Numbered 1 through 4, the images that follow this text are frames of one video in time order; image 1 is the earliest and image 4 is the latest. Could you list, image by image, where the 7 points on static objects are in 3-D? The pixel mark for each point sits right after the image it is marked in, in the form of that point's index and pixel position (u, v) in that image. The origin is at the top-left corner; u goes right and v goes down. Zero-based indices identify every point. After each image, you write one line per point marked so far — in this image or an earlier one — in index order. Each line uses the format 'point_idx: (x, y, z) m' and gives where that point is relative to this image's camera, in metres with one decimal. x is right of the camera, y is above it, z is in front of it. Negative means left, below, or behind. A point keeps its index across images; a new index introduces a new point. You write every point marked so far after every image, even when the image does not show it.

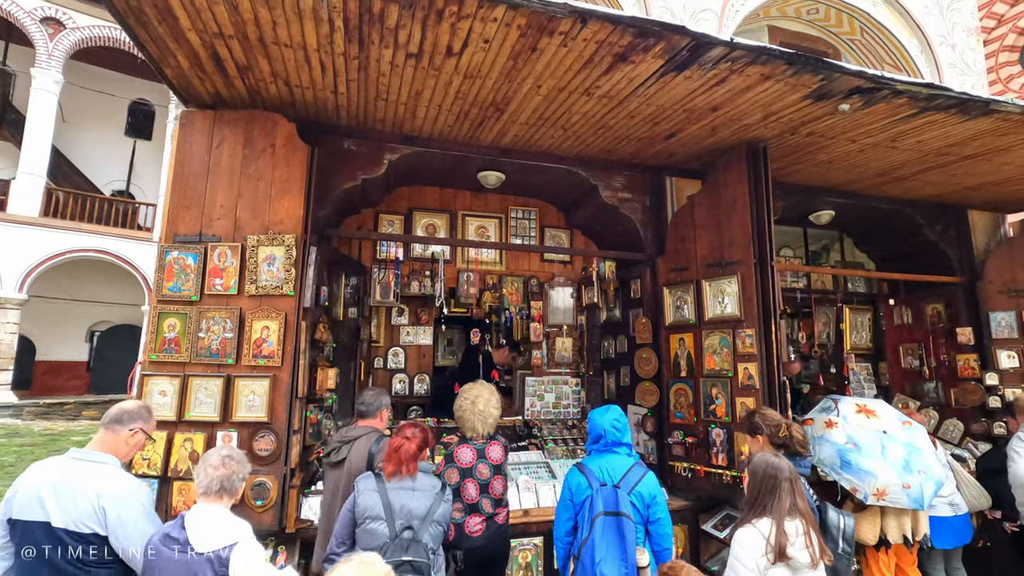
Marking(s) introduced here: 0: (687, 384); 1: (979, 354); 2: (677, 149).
0: (+1.3, -0.7, +4.0) m
1: (+4.8, -0.7, +5.4) m
2: (+1.3, +1.1, +4.1) m
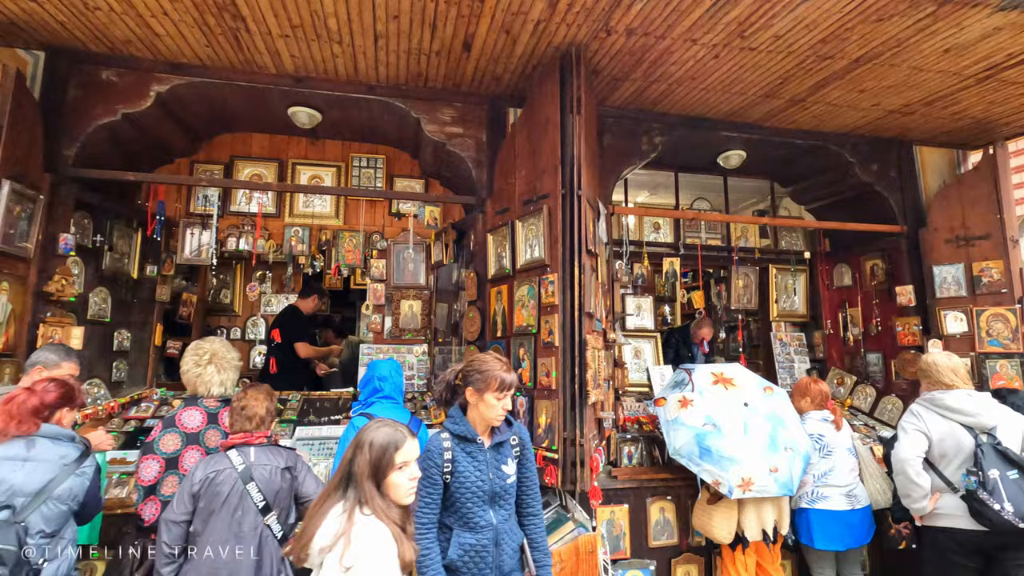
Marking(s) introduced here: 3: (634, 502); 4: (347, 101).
0: (-0.1, -0.4, +3.4) m
1: (+3.5, -0.2, +4.5) m
2: (-0.1, +1.5, +3.5) m
3: (+0.8, -1.4, +3.5) m
4: (-1.2, +1.4, +3.9) m
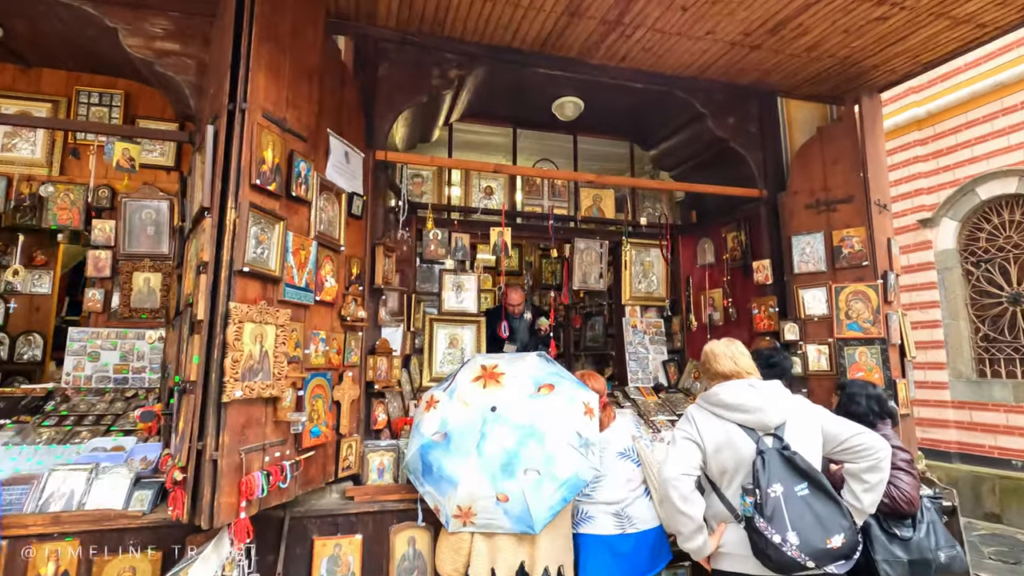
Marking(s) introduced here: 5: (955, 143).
0: (-1.6, -0.2, +2.5) m
1: (+1.9, -0.1, +3.8) m
2: (-1.6, +1.7, +2.6) m
3: (-0.7, -1.2, +2.7) m
4: (-2.7, +1.6, +2.9) m
5: (+4.7, +1.5, +5.6) m
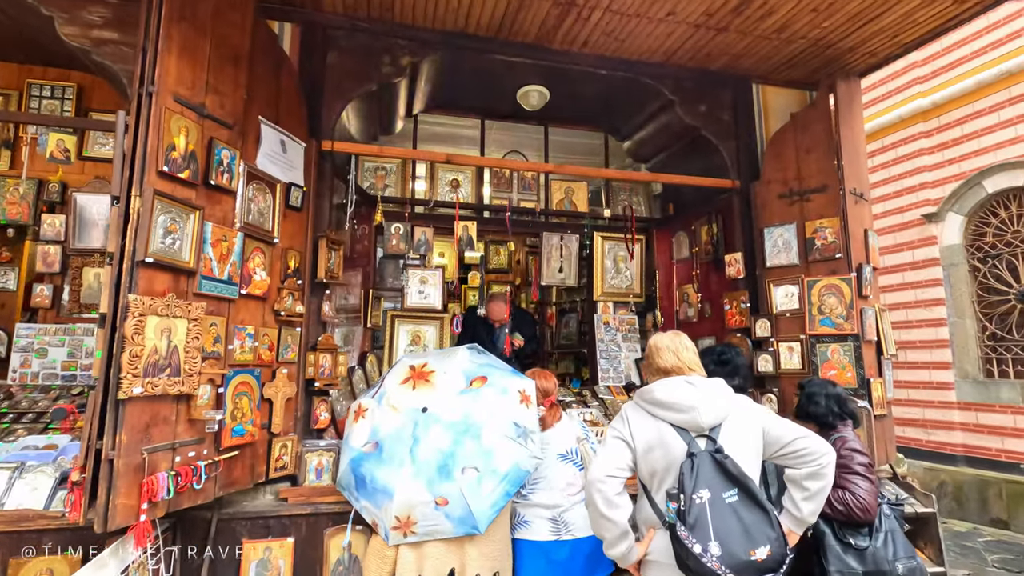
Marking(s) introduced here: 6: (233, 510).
0: (-1.9, -0.1, +2.4) m
1: (+1.6, 0.0, +3.6) m
2: (-1.9, +1.7, +2.5) m
3: (-1.0, -1.2, +2.6) m
4: (-3.0, +1.6, +2.9) m
5: (+4.5, +1.6, +5.4) m
6: (-1.3, -1.1, +2.5) m
